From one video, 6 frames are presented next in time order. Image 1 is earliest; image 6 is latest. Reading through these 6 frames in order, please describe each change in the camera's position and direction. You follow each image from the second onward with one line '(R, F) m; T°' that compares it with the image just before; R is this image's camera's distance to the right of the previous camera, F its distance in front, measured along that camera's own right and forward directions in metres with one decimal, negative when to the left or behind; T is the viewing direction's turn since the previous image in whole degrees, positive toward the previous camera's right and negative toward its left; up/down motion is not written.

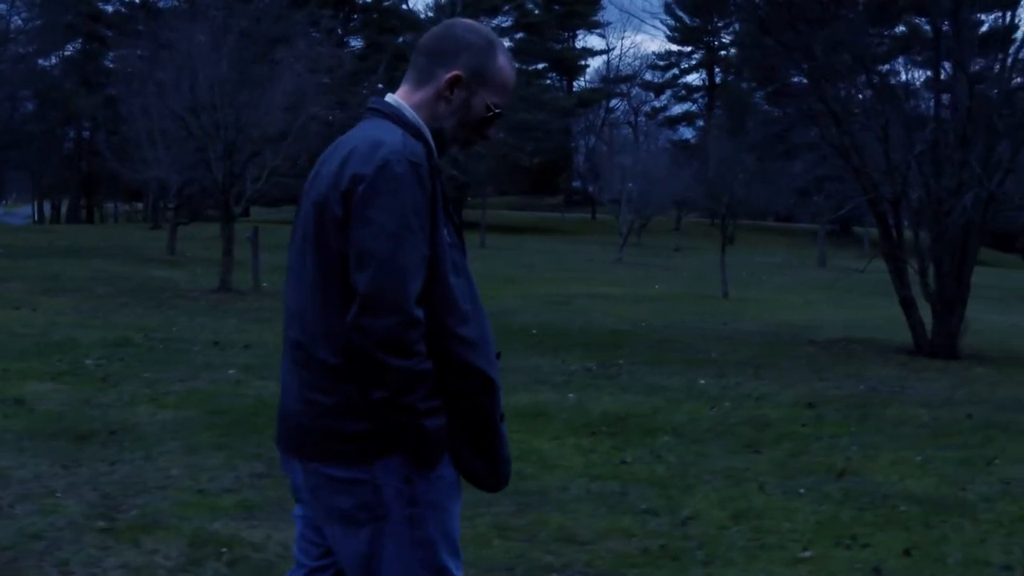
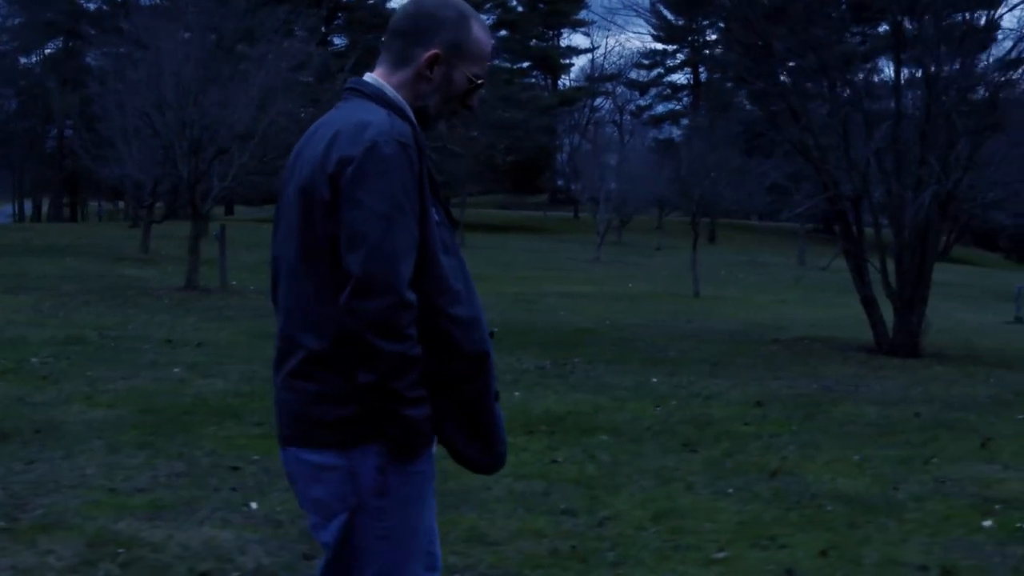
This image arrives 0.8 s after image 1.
(+0.2, +0.1) m; 0°
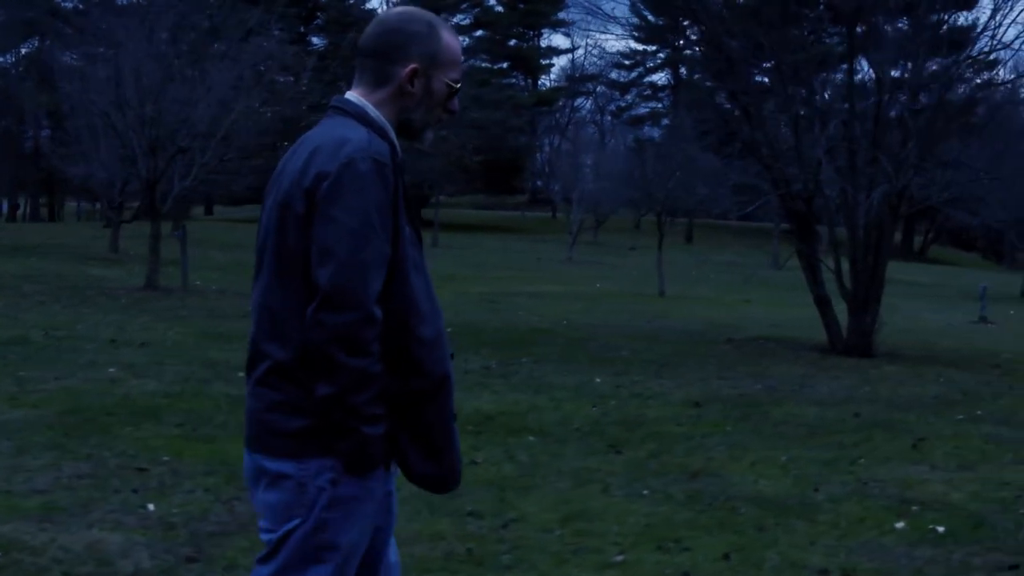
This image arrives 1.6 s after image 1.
(+0.3, +0.1) m; 0°
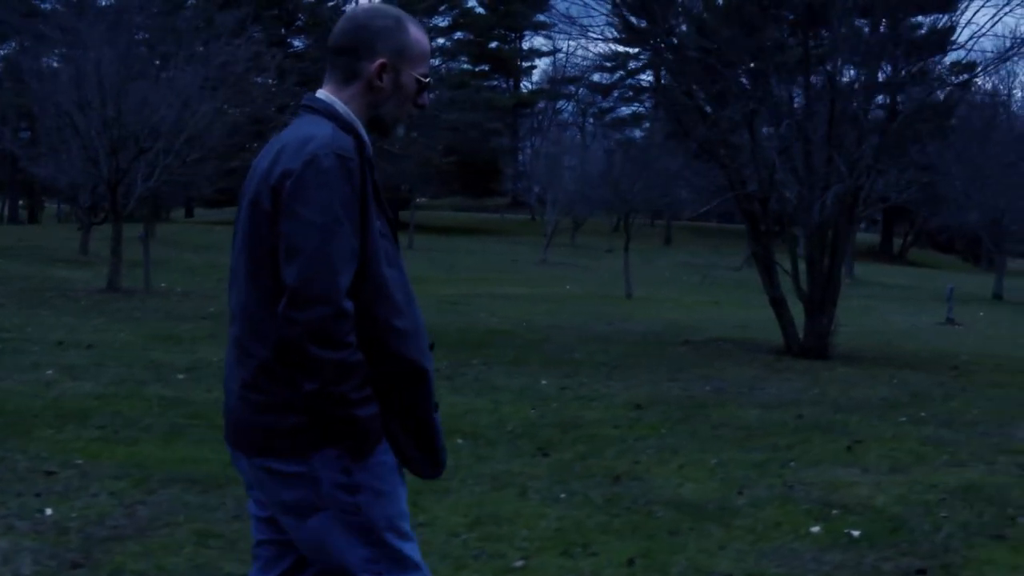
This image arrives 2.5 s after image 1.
(+0.3, +0.1) m; 0°
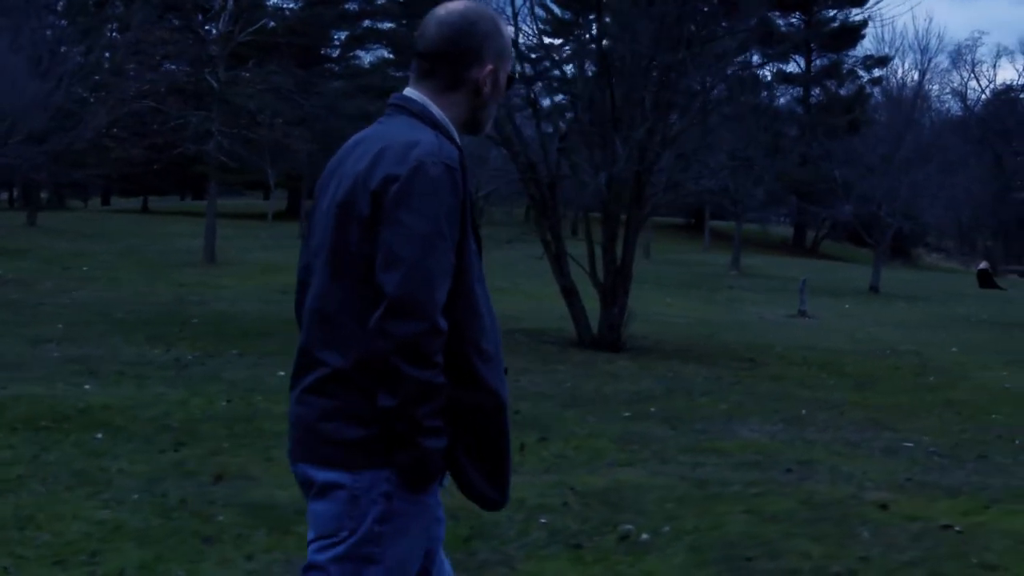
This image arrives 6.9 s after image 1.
(+1.2, +0.8) m; +1°
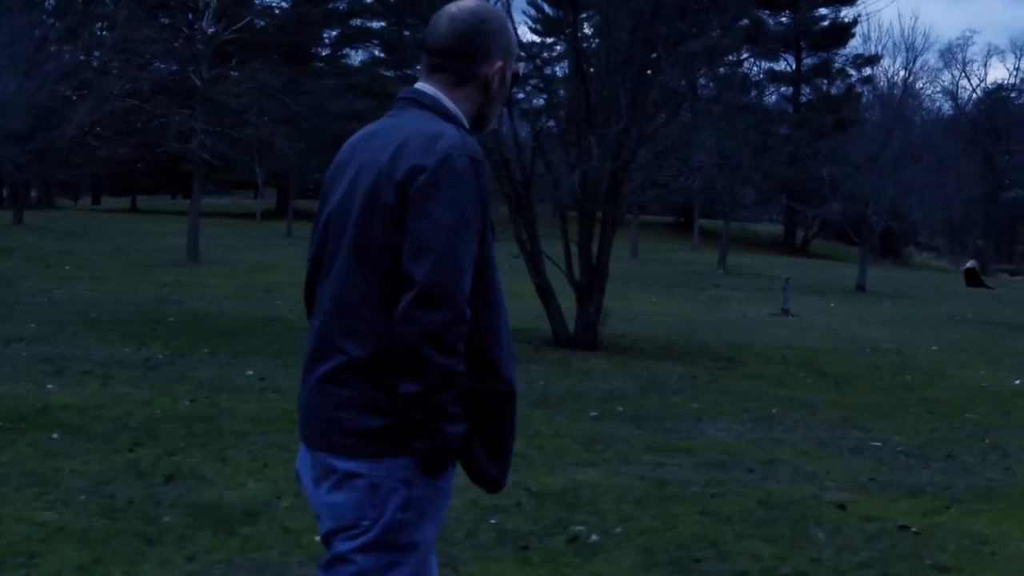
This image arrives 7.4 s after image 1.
(+0.1, +0.1) m; 0°
